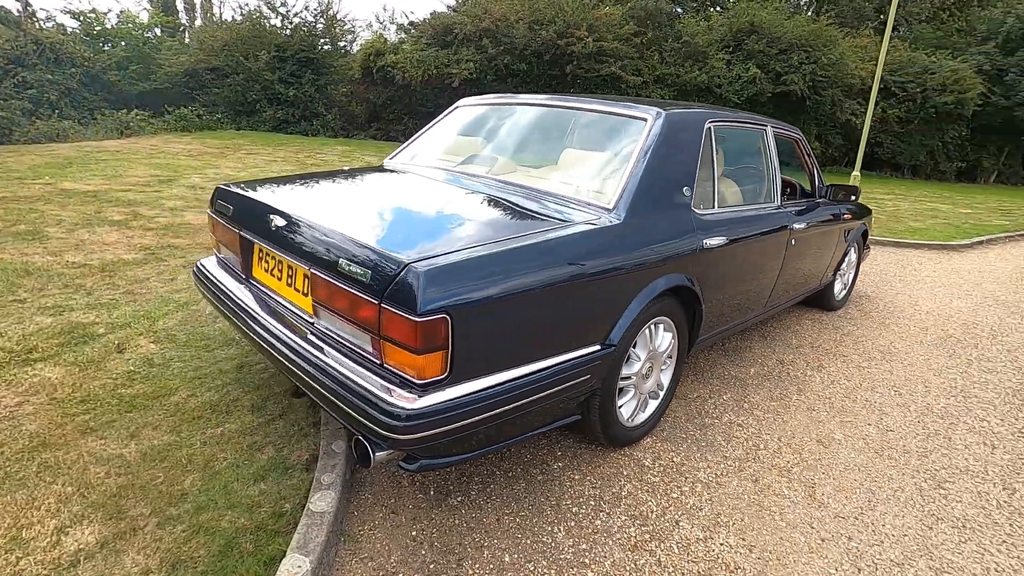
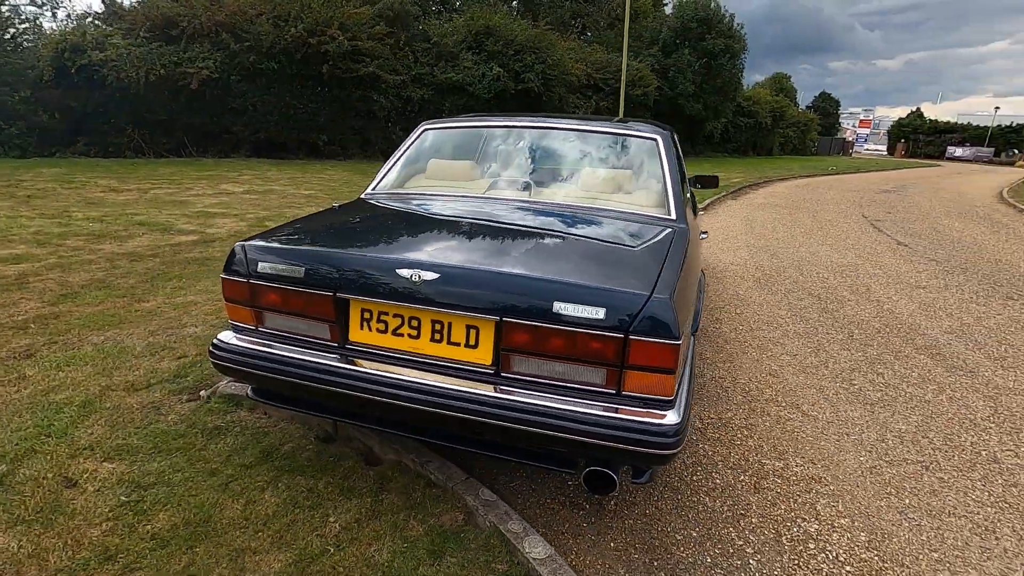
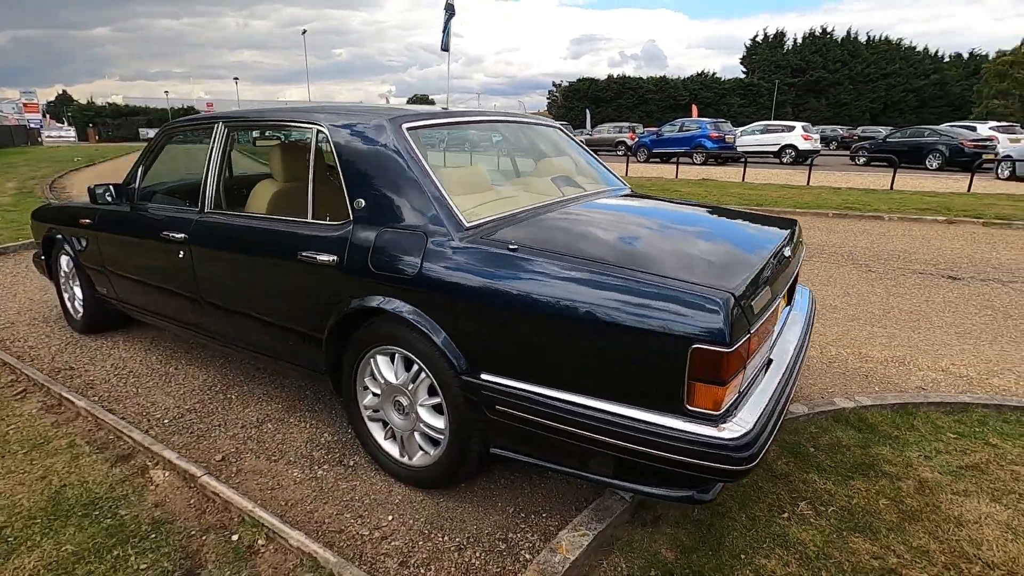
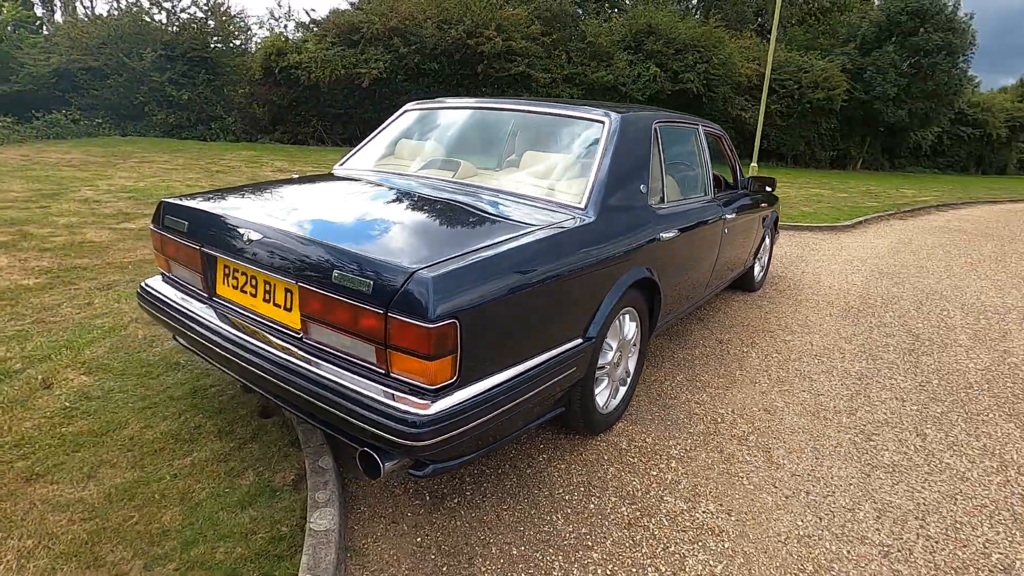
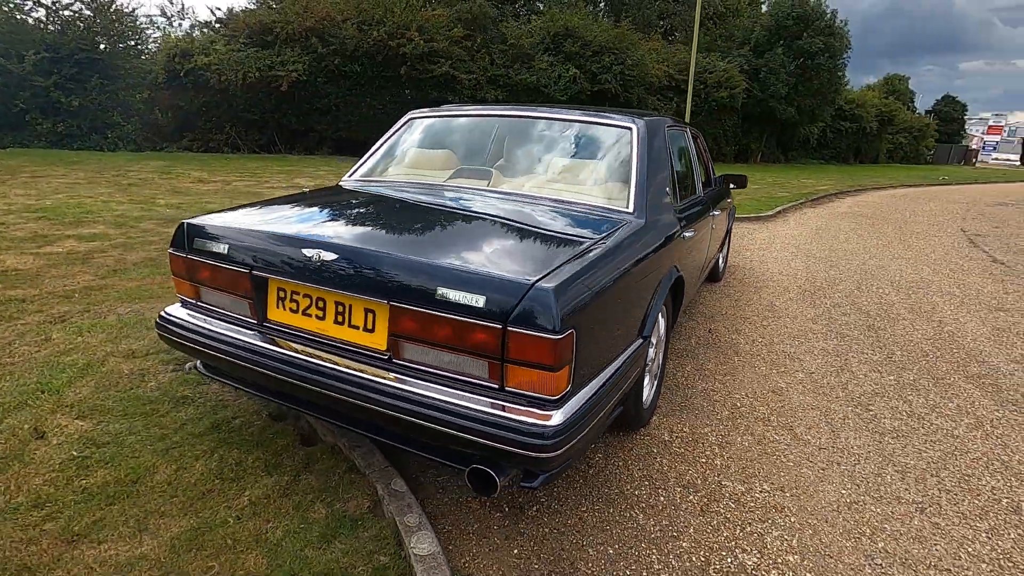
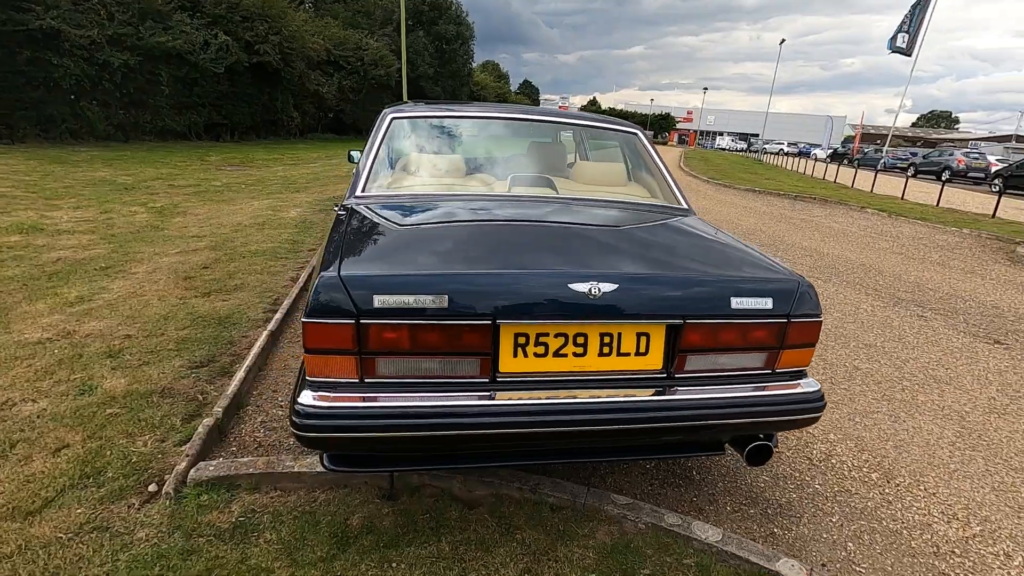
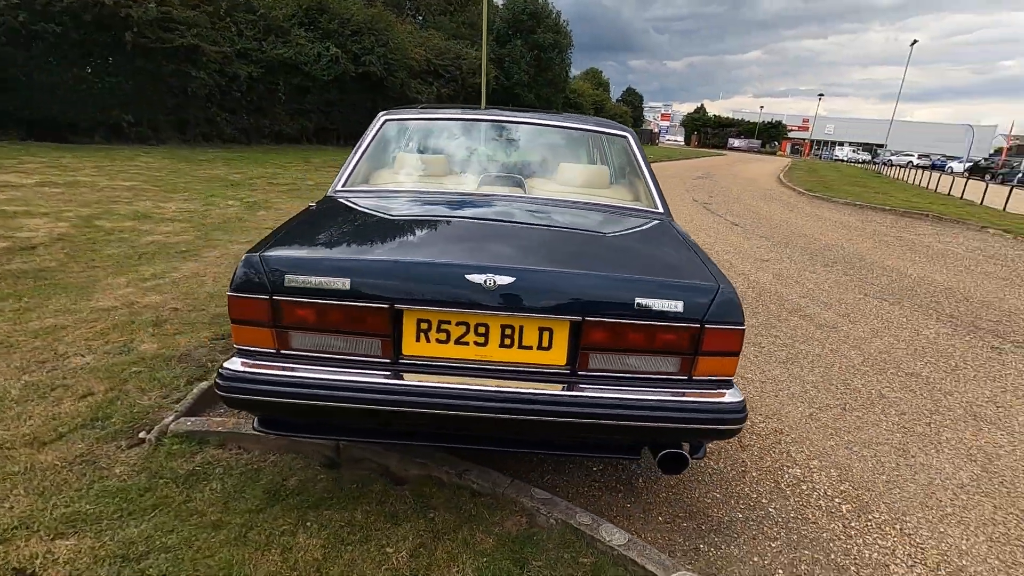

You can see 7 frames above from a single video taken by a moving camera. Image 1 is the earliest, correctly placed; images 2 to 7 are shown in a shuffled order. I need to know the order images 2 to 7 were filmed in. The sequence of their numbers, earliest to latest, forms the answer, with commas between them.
4, 5, 2, 7, 6, 3
